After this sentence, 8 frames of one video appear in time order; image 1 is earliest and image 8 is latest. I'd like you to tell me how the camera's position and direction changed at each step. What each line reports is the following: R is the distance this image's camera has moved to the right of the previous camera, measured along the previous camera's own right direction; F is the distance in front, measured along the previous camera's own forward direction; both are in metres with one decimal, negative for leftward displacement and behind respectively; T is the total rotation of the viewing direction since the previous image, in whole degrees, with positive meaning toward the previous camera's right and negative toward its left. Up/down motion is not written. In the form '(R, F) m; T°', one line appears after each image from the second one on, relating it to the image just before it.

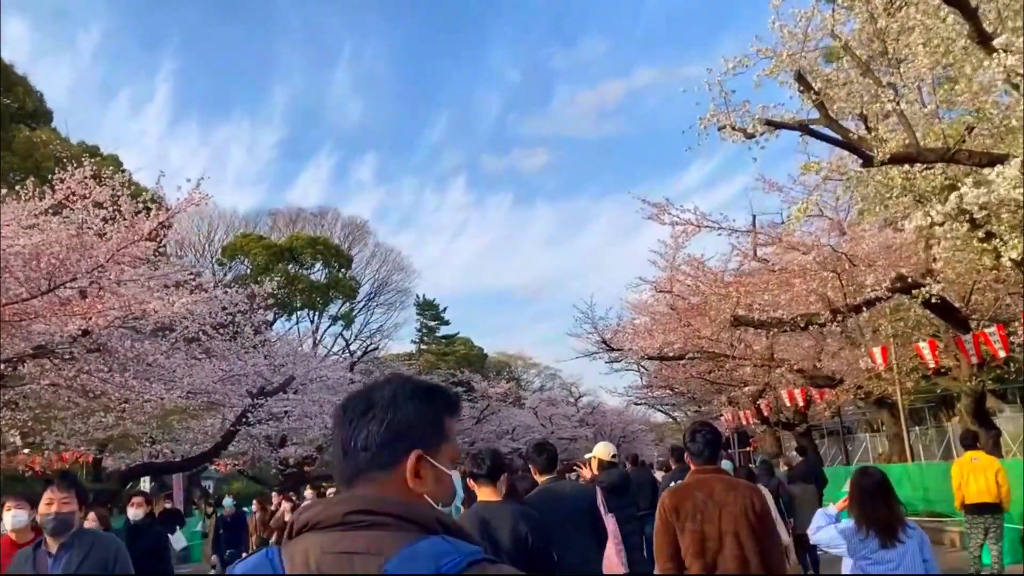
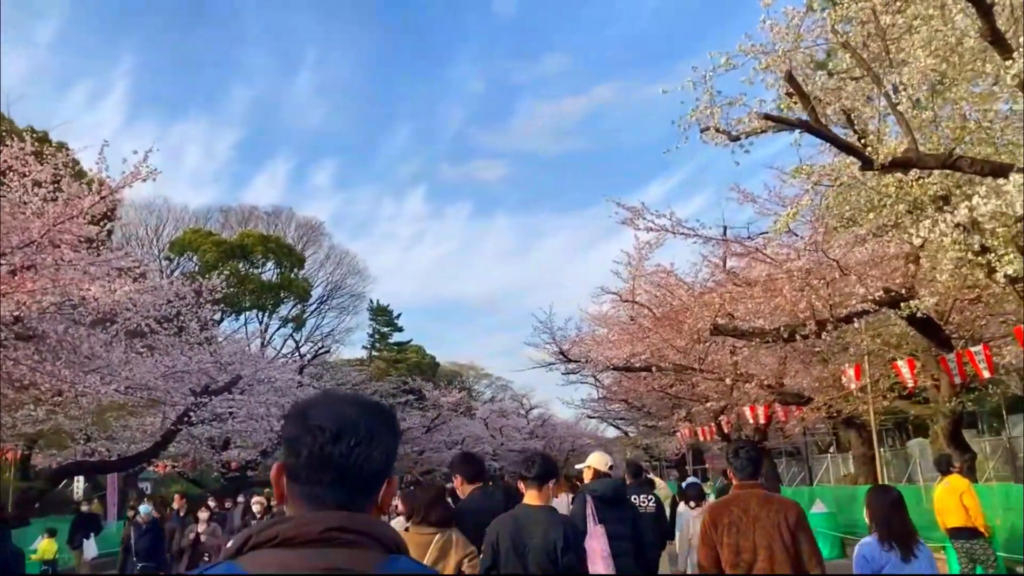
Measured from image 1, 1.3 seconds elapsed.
(-0.2, +0.7) m; +3°
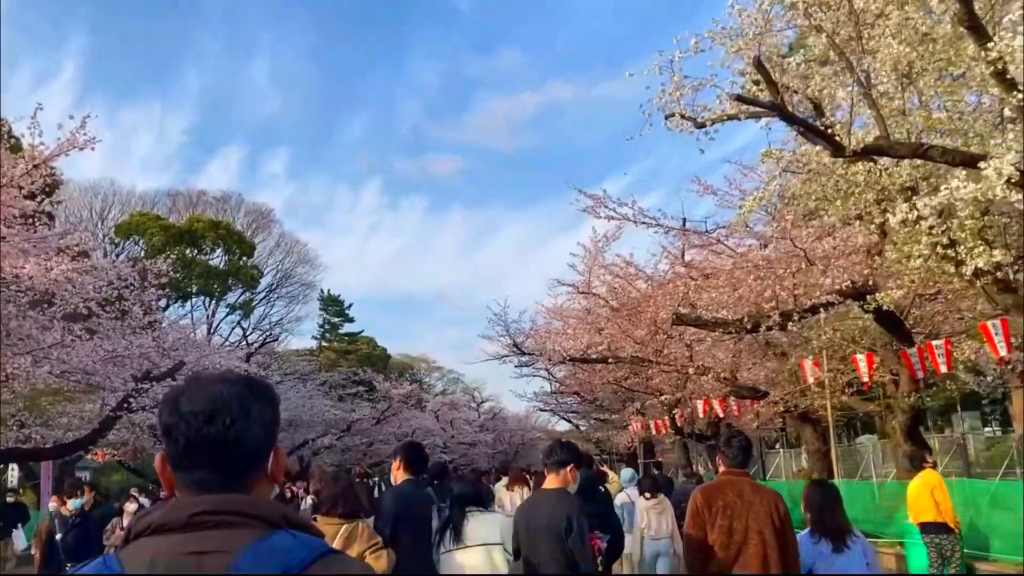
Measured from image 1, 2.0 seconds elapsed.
(-0.1, +0.4) m; +3°
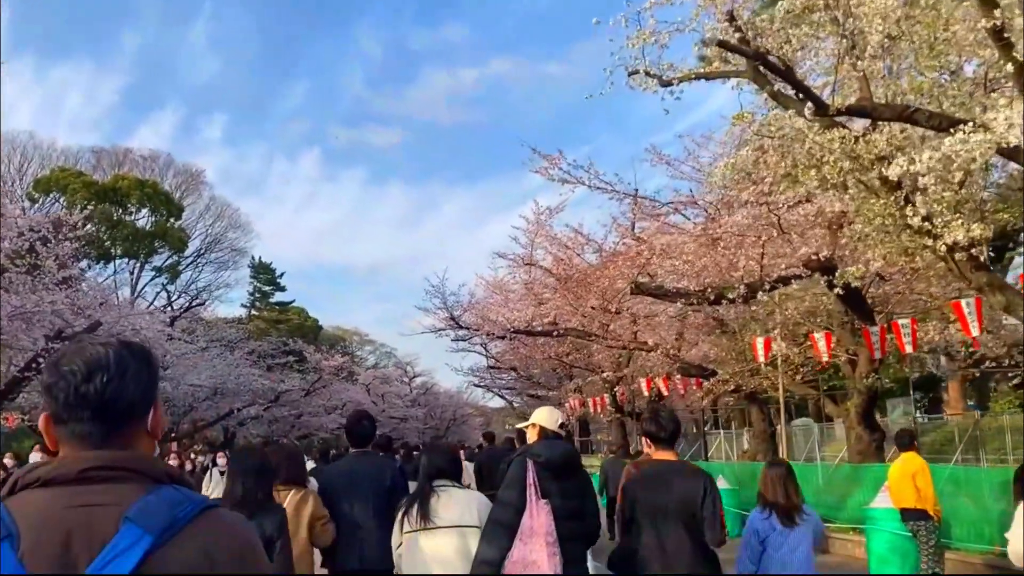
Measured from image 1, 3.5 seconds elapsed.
(-0.2, +0.8) m; +4°
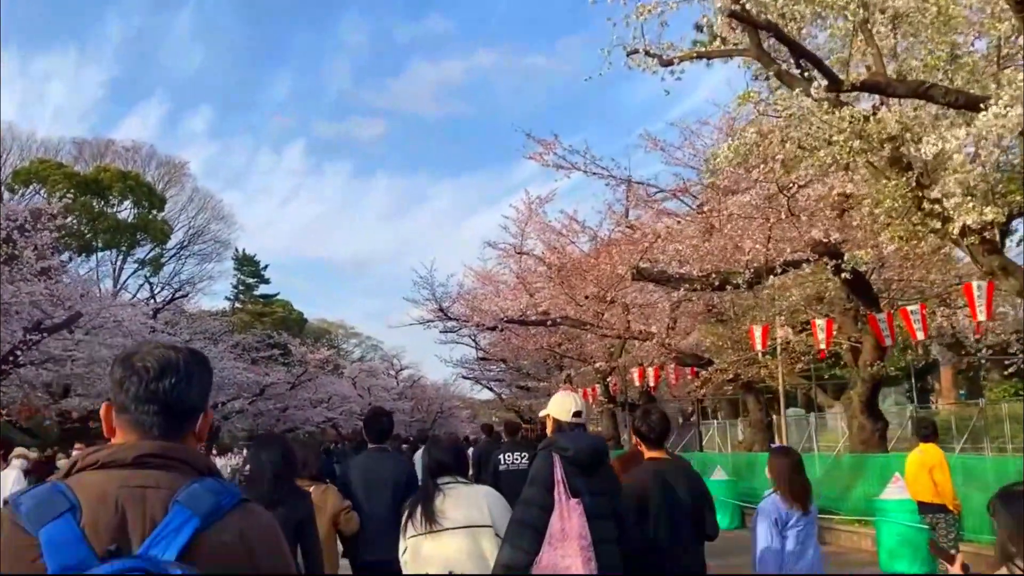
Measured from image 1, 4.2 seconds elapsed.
(-0.1, +0.4) m; +1°
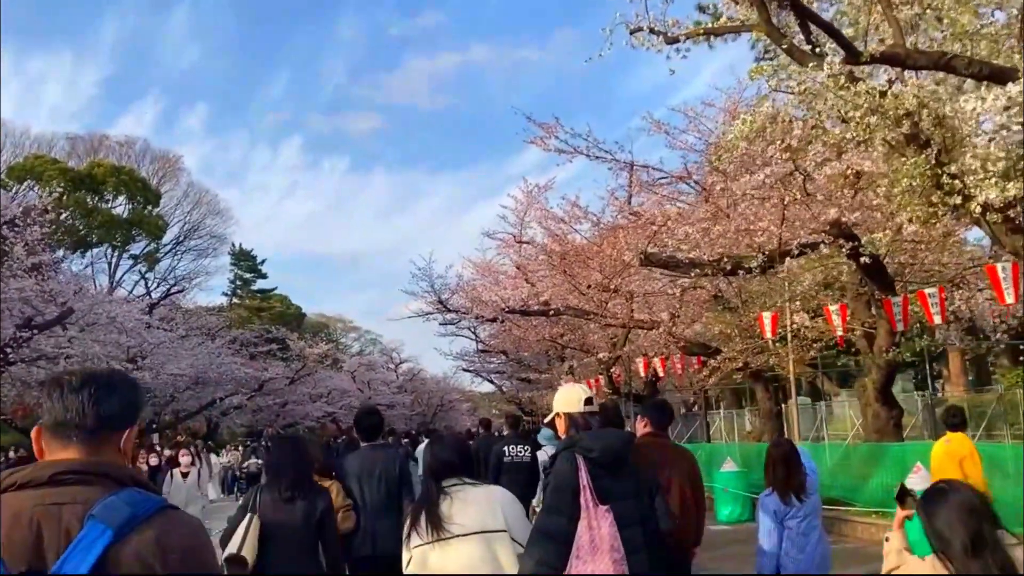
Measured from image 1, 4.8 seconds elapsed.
(-0.1, +0.4) m; 0°
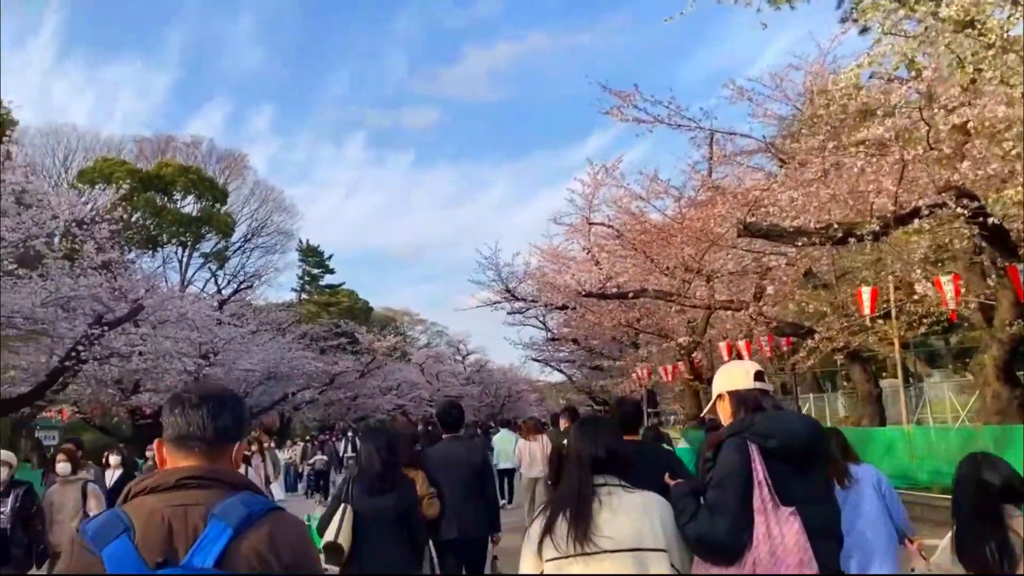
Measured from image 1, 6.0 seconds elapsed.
(-0.2, +0.7) m; -4°
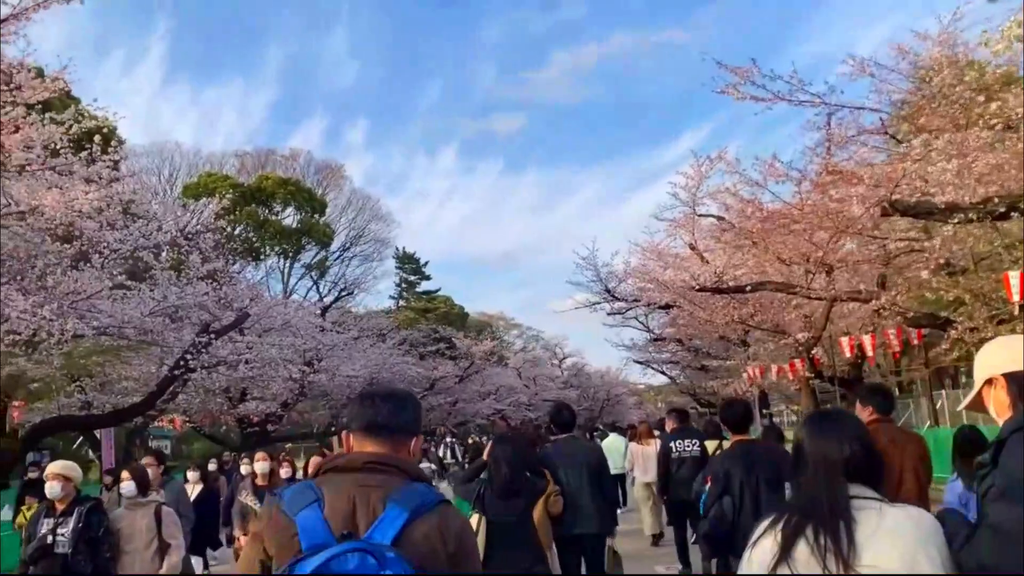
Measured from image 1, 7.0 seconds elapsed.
(-0.2, +0.6) m; -6°
